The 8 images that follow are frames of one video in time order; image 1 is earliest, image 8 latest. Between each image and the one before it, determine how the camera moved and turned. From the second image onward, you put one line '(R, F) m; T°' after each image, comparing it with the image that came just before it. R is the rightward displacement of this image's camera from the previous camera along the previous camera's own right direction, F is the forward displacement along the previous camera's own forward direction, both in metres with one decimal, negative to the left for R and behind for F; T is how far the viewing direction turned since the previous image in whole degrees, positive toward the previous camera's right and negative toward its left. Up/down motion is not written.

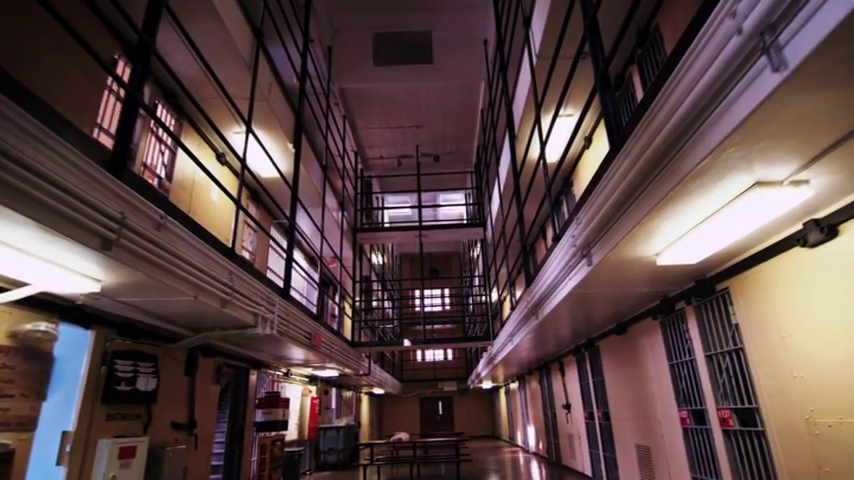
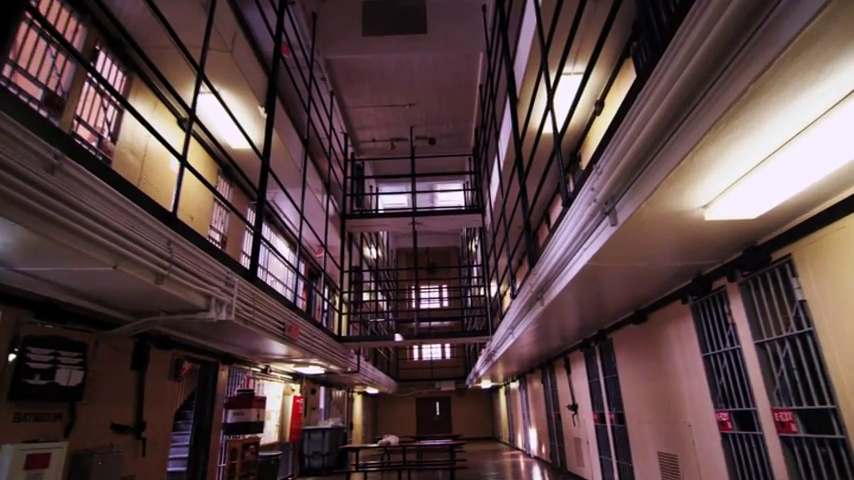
(+0.1, +0.6) m; 0°
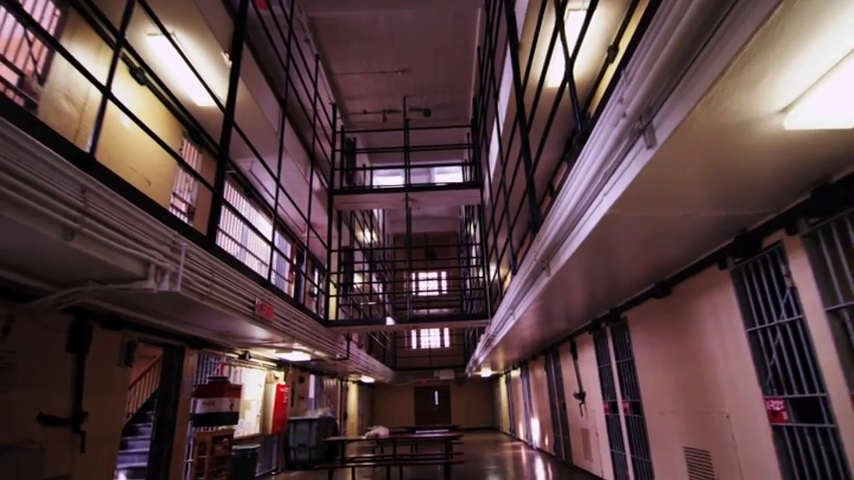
(+0.1, +0.6) m; 0°
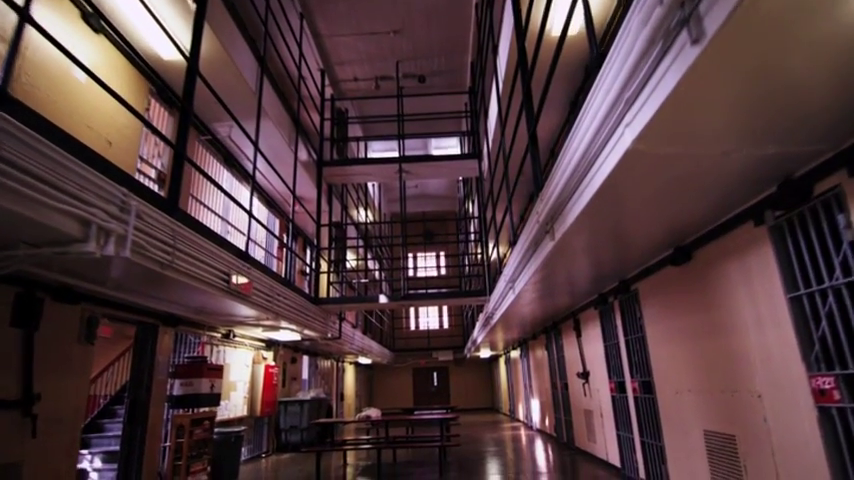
(+0.1, +0.4) m; 0°
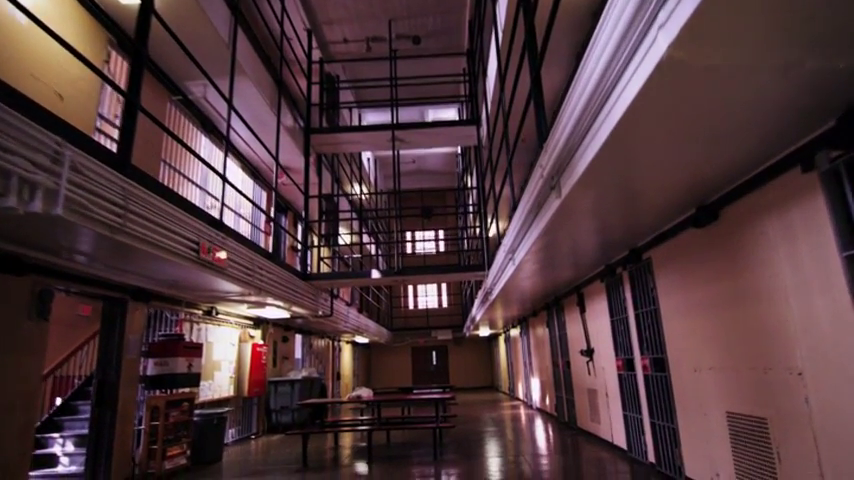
(+0.1, +0.4) m; 0°
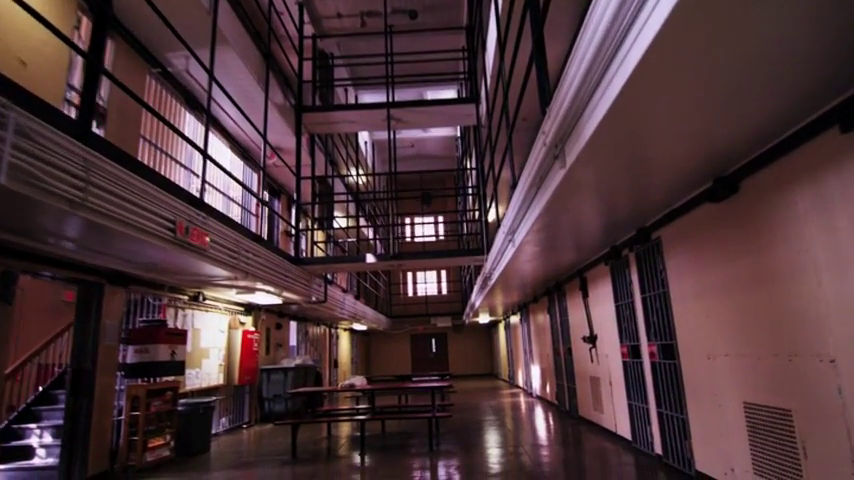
(+0.1, +0.2) m; 0°
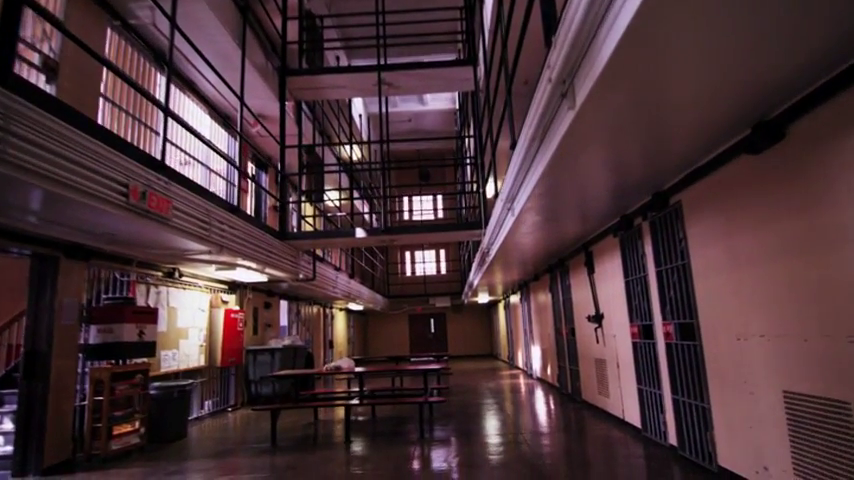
(+0.1, +0.4) m; 0°
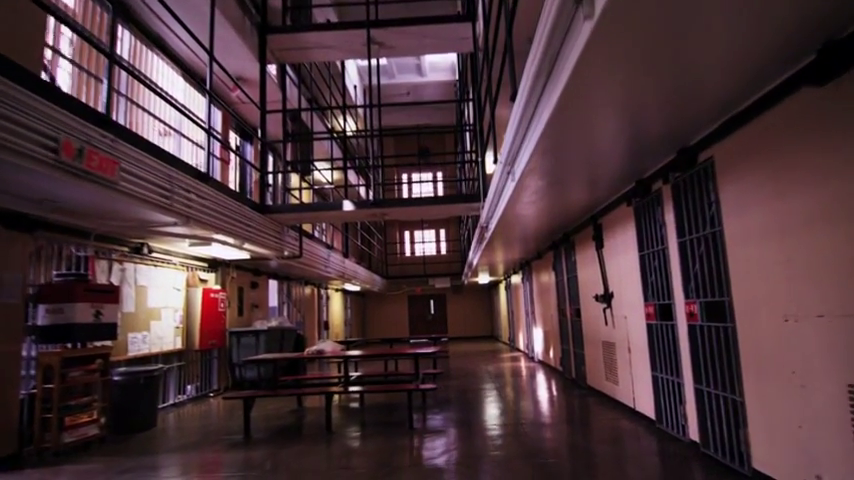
(+0.1, +0.4) m; 0°
